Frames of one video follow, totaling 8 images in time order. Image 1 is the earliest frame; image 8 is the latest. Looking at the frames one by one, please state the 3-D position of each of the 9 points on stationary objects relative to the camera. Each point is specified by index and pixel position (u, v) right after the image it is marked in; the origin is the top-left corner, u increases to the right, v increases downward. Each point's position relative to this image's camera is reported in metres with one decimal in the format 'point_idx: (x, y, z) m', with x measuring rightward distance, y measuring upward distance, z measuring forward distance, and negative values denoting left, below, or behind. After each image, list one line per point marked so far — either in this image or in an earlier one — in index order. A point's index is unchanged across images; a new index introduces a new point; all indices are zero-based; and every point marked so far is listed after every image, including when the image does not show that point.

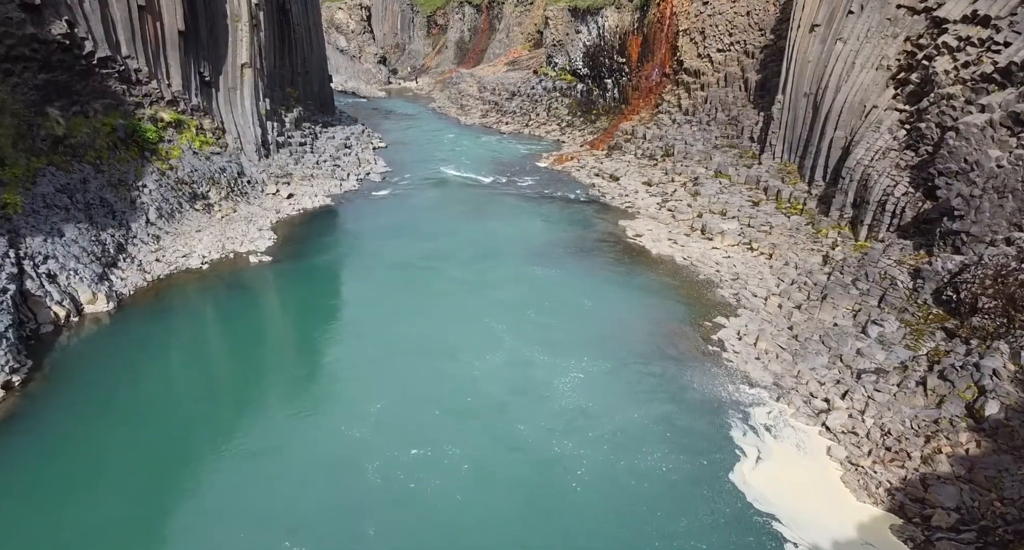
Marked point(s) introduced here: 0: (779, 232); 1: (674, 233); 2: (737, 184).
0: (+6.2, +1.0, +13.9) m
1: (+4.3, +1.1, +15.8) m
2: (+6.5, +2.6, +17.3) m
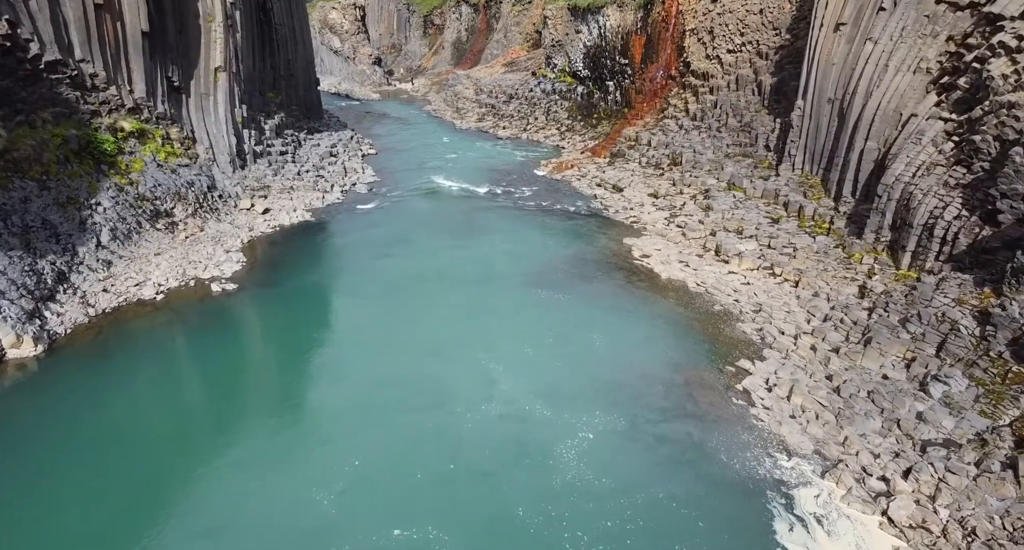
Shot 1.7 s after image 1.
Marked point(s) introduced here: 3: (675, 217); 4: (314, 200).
0: (+6.1, +0.4, +12.4) m
1: (+4.2, +0.5, +14.3) m
2: (+6.4, +2.0, +15.8) m
3: (+4.6, +1.6, +17.0) m
4: (-6.4, +2.4, +19.4) m
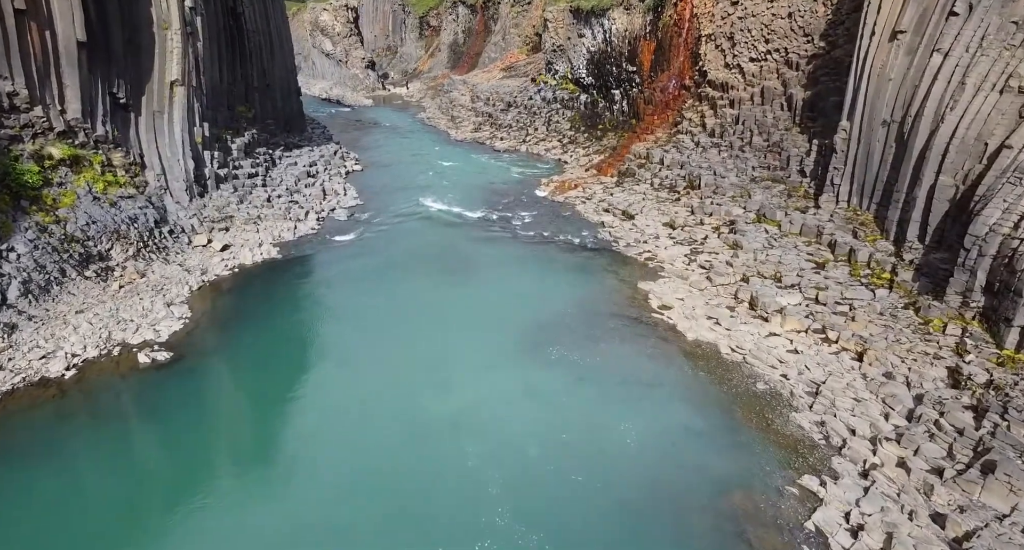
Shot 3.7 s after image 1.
0: (+6.0, -0.7, +10.1) m
1: (+4.1, -0.6, +12.0) m
2: (+6.3, +0.9, +13.6) m
3: (+4.5, +0.5, +14.7) m
4: (-6.5, +1.3, +17.1) m
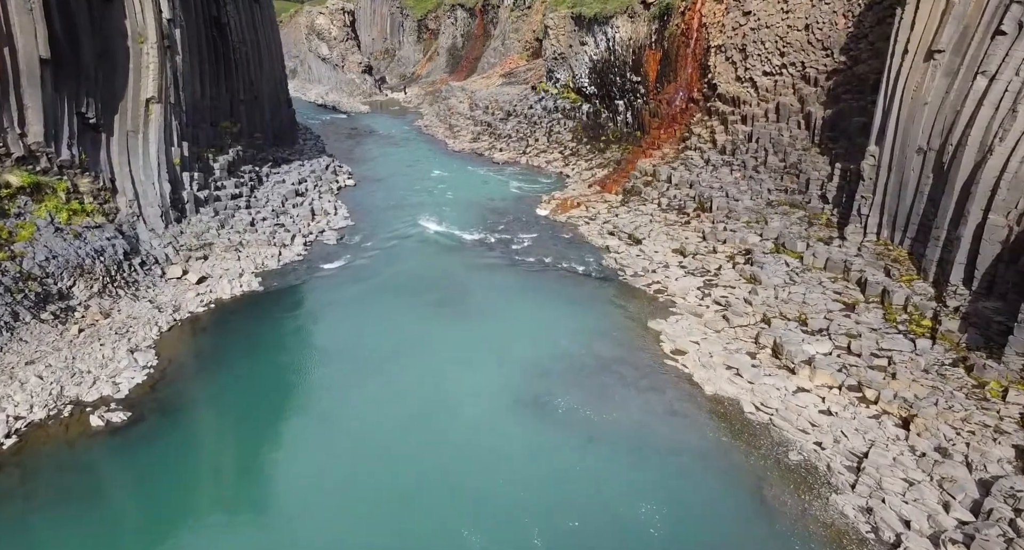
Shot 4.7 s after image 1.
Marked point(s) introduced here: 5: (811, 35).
0: (+6.0, -1.5, +9.0) m
1: (+4.1, -1.4, +10.9) m
2: (+6.3, +0.1, +12.5) m
3: (+4.5, -0.3, +13.6) m
4: (-6.5, +0.5, +16.0) m
5: (+8.6, +6.9, +17.2) m
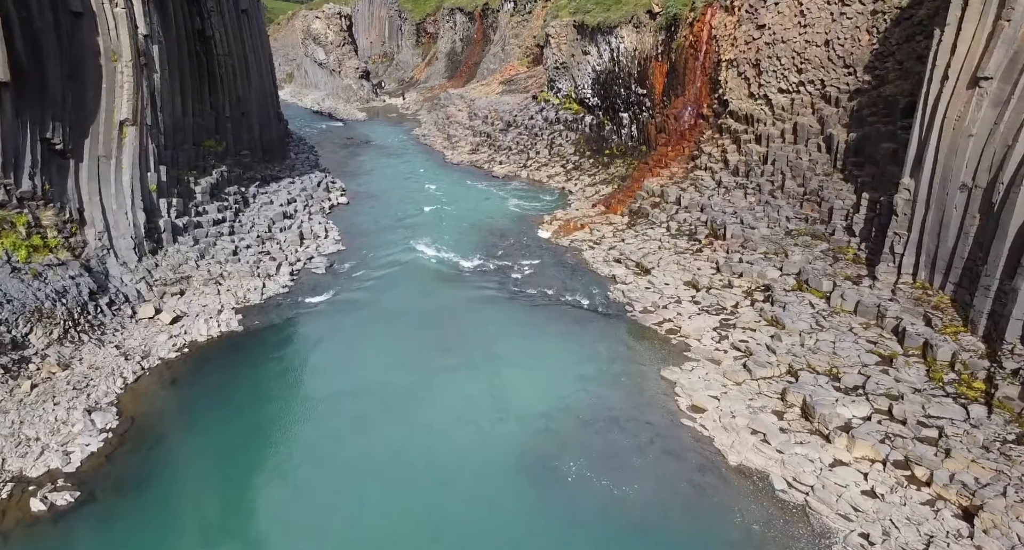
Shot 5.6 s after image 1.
0: (+6.0, -2.3, +7.9) m
1: (+4.1, -2.2, +9.8) m
2: (+6.3, -0.8, +11.4) m
3: (+4.5, -1.2, +12.5) m
4: (-6.5, -0.4, +14.9) m
5: (+8.6, +6.0, +16.1) m
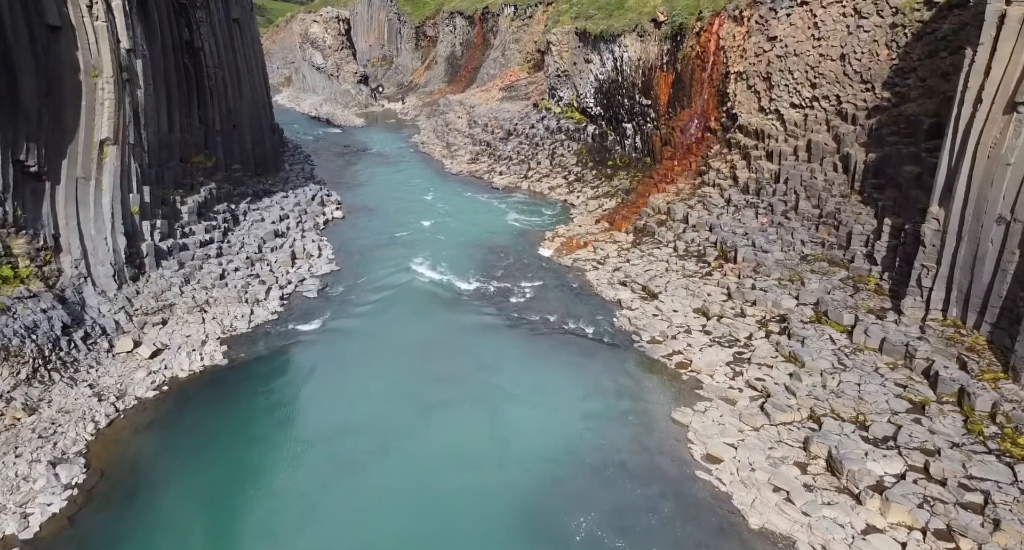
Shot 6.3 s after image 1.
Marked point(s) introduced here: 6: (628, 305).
0: (+6.0, -2.9, +7.1) m
1: (+4.1, -2.8, +9.1) m
2: (+6.3, -1.4, +10.6) m
3: (+4.5, -1.8, +11.7) m
4: (-6.5, -1.0, +14.1) m
5: (+8.6, +5.4, +15.4) m
6: (+2.9, -0.8, +15.2) m
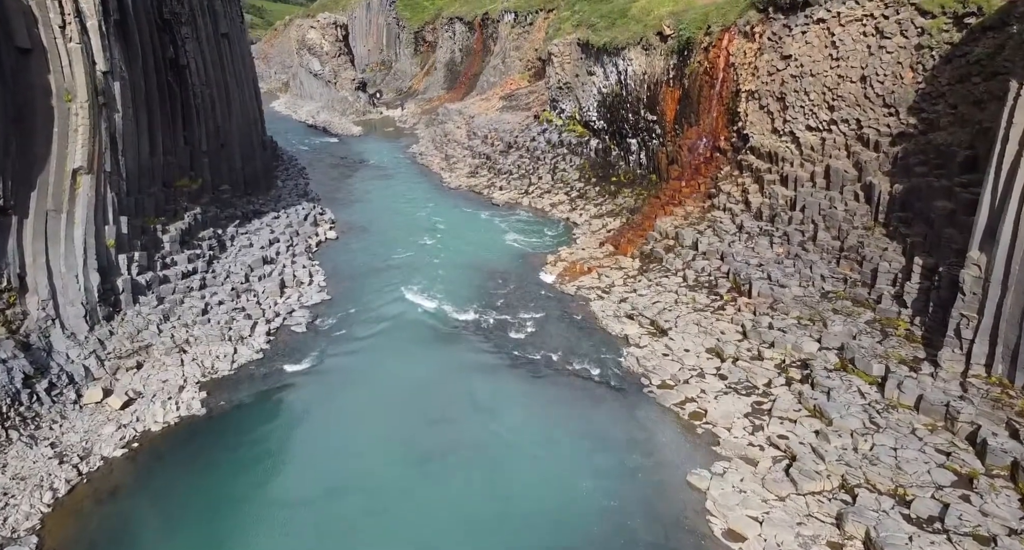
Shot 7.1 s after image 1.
0: (+6.0, -3.7, +6.2) m
1: (+4.1, -3.7, +8.2) m
2: (+6.3, -2.2, +9.7) m
3: (+4.5, -2.6, +10.8) m
4: (-6.5, -1.9, +13.2) m
5: (+8.6, +4.5, +14.5) m
6: (+3.0, -1.6, +14.3) m
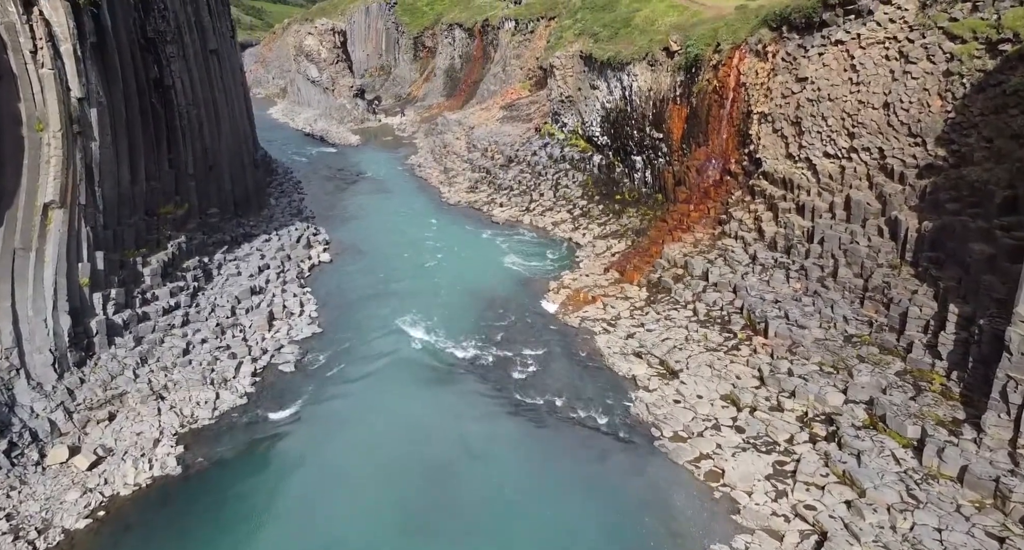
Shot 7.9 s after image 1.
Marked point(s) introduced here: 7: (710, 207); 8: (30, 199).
0: (+6.1, -4.6, +5.3) m
1: (+4.1, -4.5, +7.3) m
2: (+6.3, -3.1, +8.8) m
3: (+4.5, -3.5, +9.9) m
4: (-6.5, -2.7, +12.3) m
5: (+8.7, +3.7, +13.7) m
6: (+3.0, -2.5, +13.4) m
7: (+6.2, +2.0, +18.6) m
8: (-9.6, +1.5, +11.8) m
